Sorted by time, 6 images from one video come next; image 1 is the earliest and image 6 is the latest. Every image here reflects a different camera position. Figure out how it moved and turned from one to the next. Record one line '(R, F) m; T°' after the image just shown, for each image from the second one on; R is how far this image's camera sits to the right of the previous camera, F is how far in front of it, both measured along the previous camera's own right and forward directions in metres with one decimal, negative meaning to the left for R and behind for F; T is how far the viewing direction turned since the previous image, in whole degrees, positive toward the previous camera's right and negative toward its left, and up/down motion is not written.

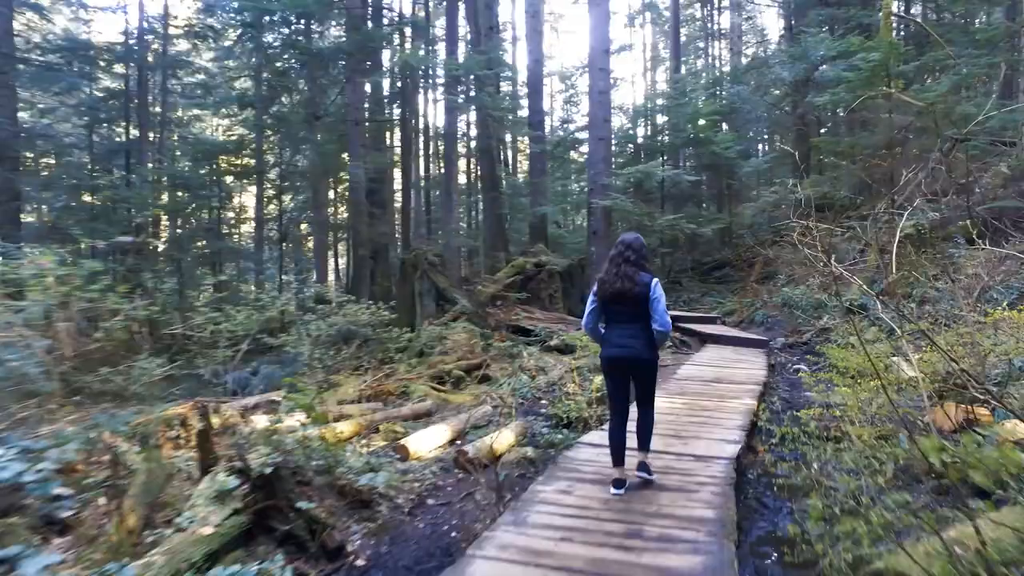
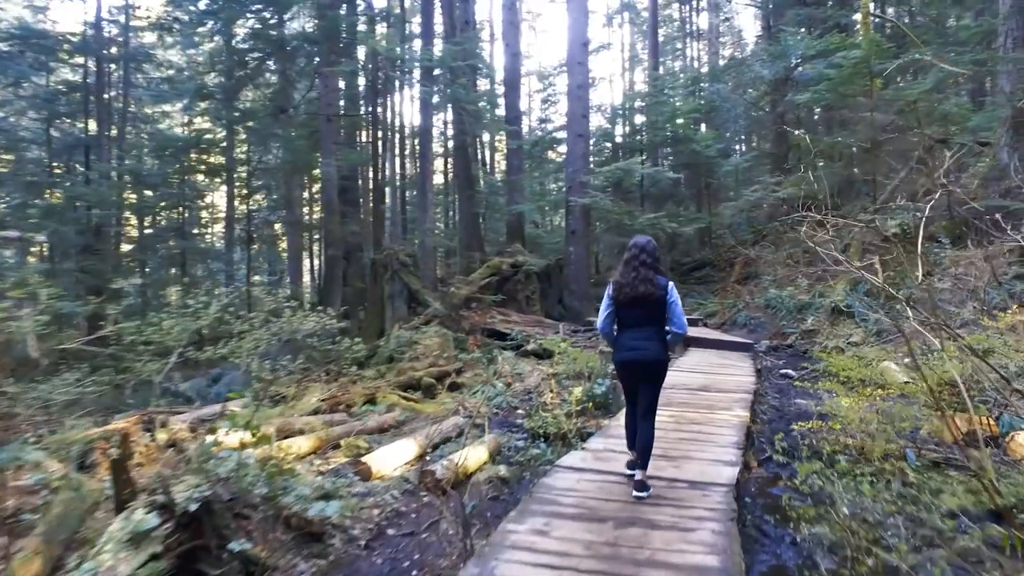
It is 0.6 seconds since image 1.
(0.0, +0.5) m; +2°
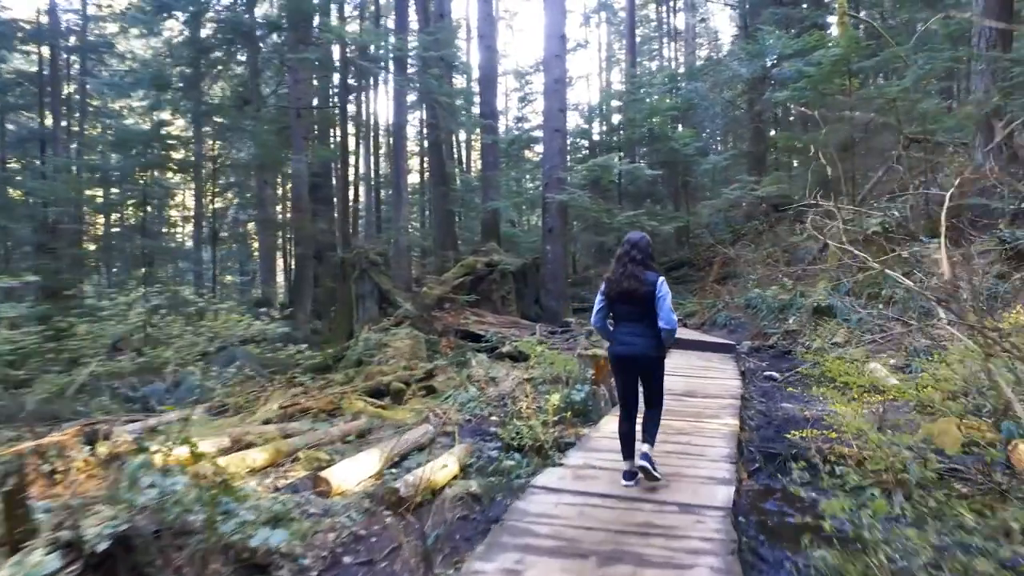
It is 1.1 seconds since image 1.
(0.0, +0.4) m; +2°
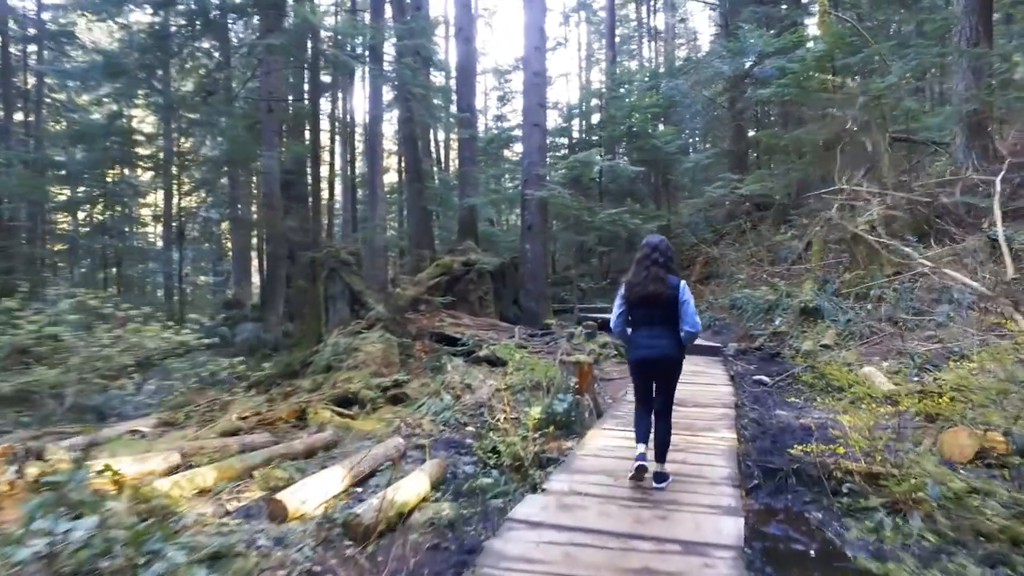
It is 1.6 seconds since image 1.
(0.0, +0.4) m; +2°
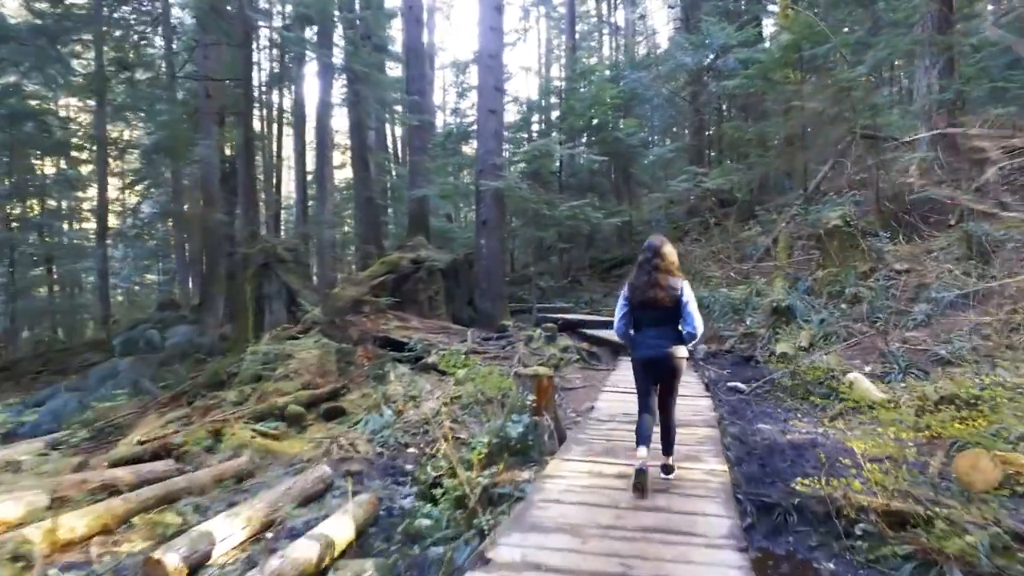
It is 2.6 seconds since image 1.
(+0.1, +0.8) m; +3°
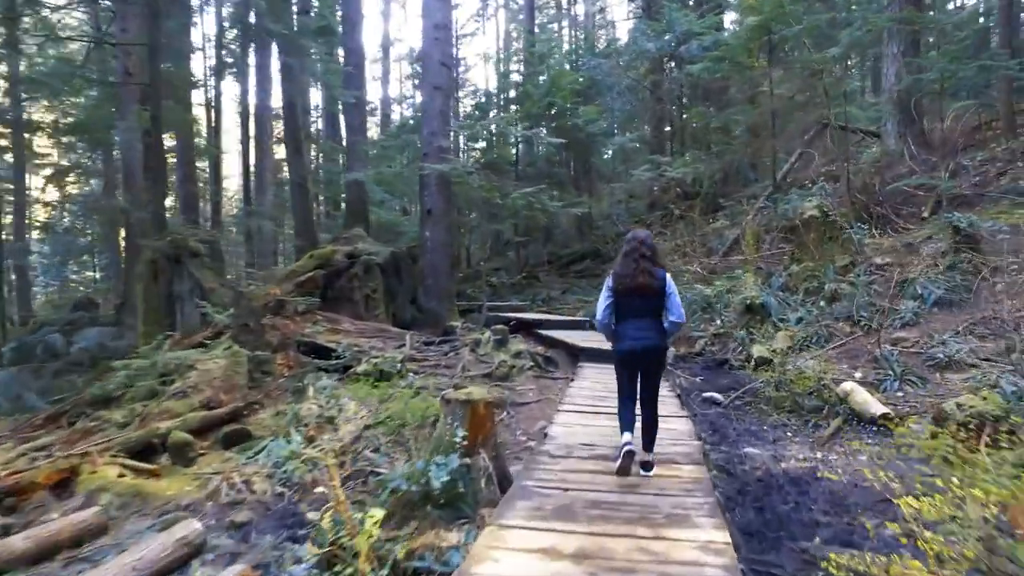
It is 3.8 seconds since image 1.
(+0.2, +1.0) m; +3°
